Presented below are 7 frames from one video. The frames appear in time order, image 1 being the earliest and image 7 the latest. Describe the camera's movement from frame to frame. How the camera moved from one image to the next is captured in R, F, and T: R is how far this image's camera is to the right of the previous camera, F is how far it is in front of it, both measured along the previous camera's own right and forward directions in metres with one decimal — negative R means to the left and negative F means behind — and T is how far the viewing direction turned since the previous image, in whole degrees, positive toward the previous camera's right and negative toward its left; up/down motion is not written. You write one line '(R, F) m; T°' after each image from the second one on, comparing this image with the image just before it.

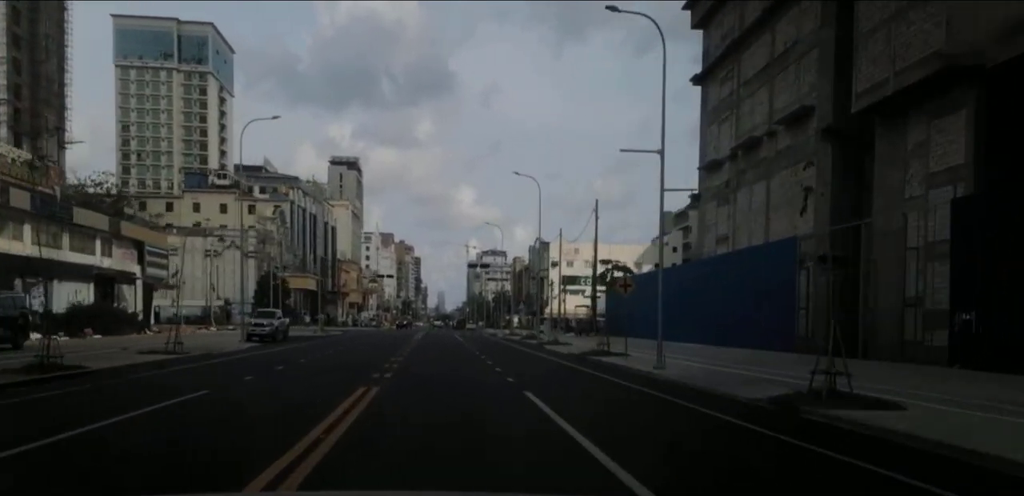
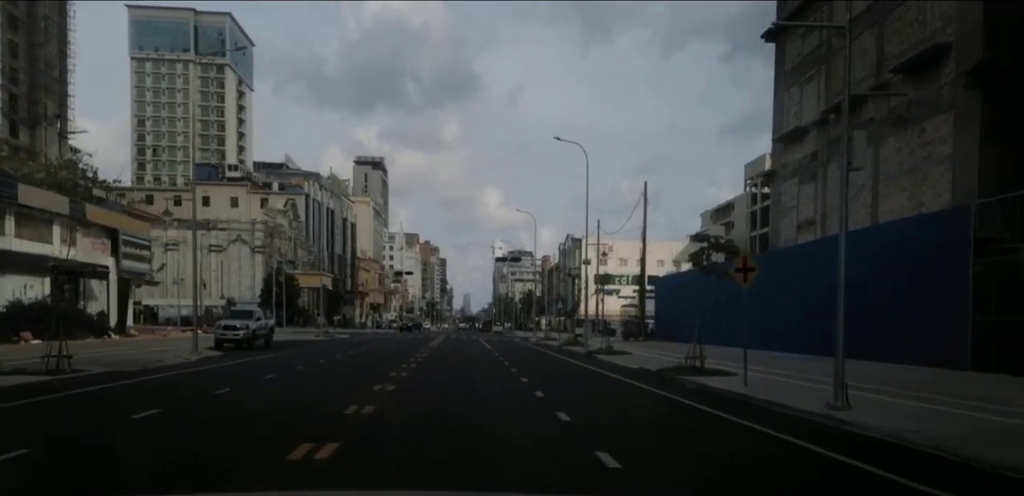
(-0.5, +7.4) m; -2°
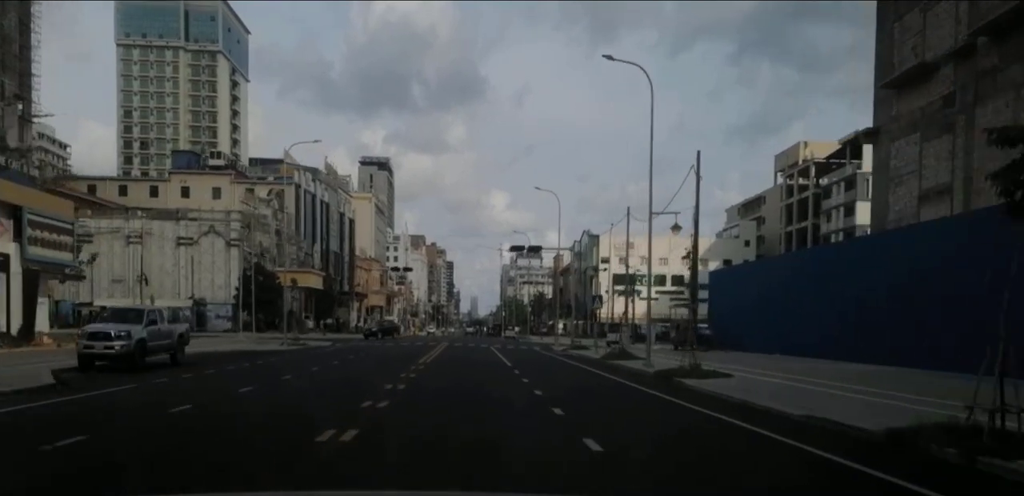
(-0.5, +9.4) m; 0°
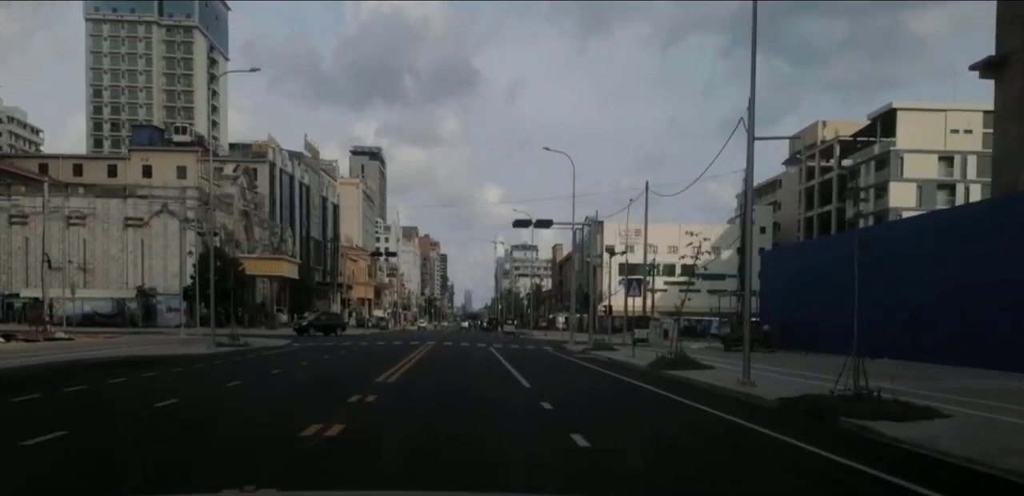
(-0.3, +7.8) m; 0°
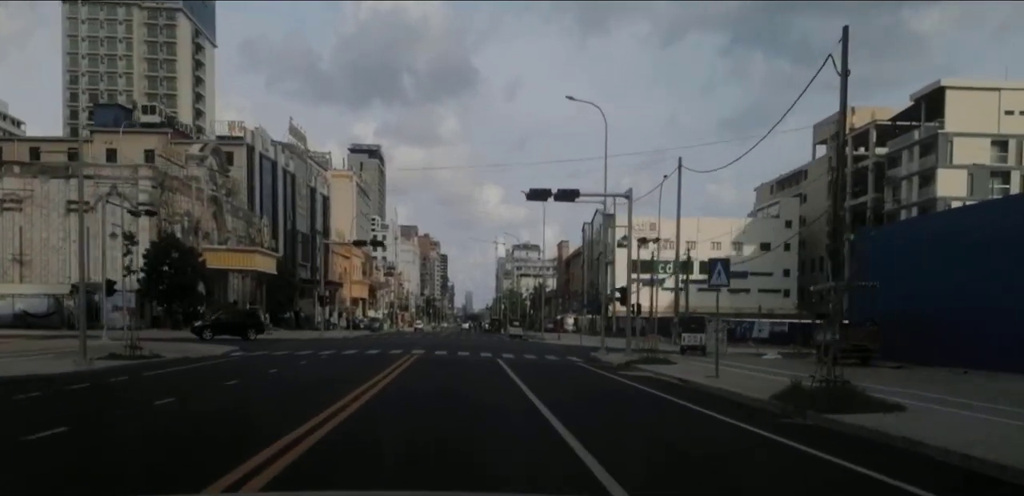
(-0.4, +7.5) m; 0°
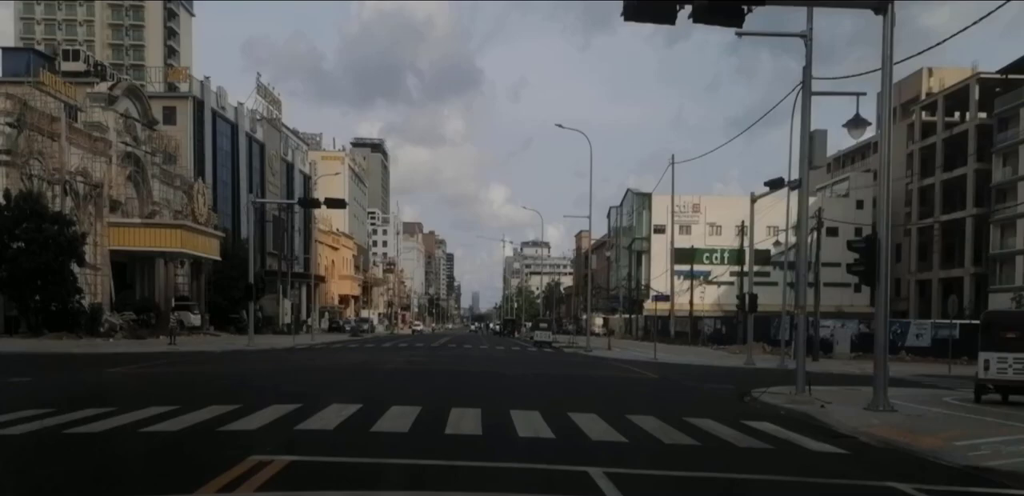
(-0.7, +14.3) m; 0°
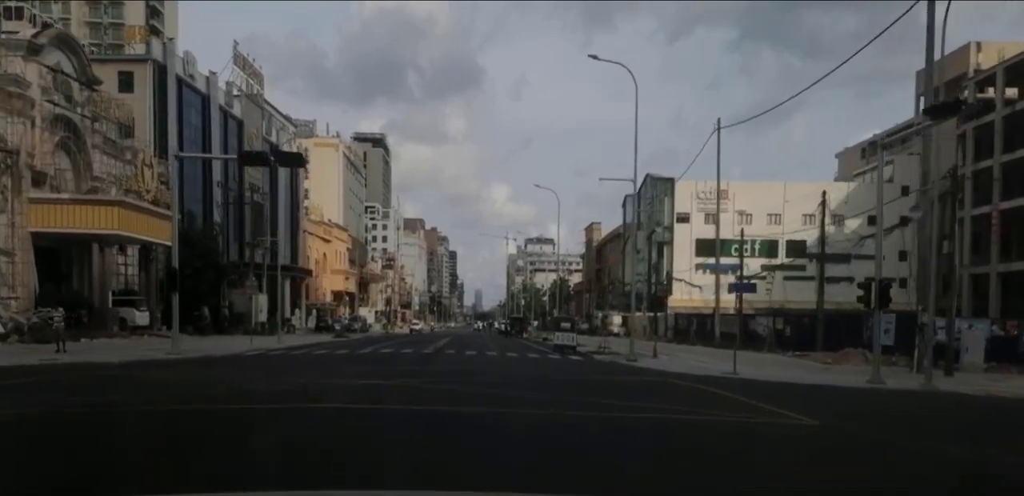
(-0.4, +7.0) m; 0°
